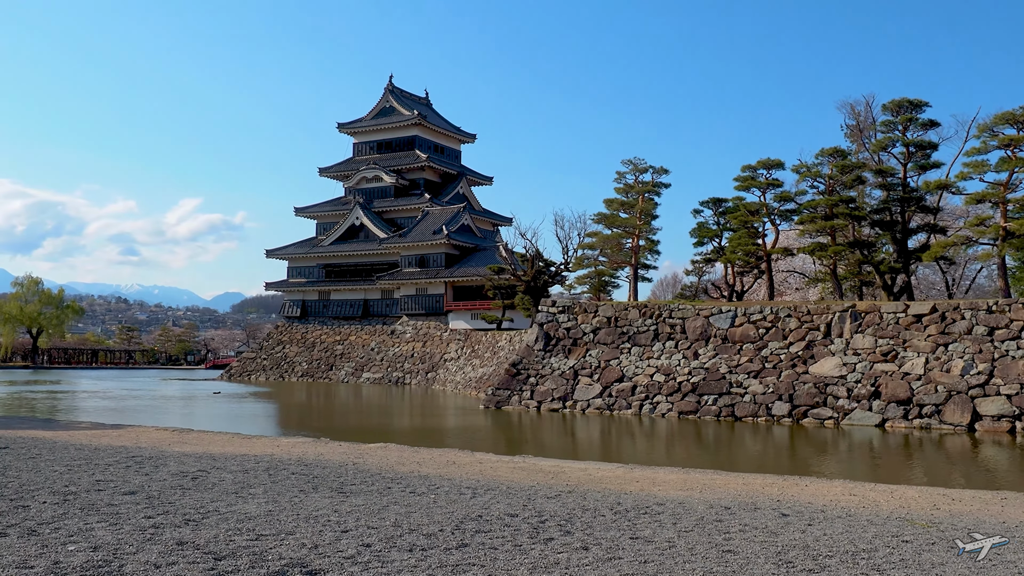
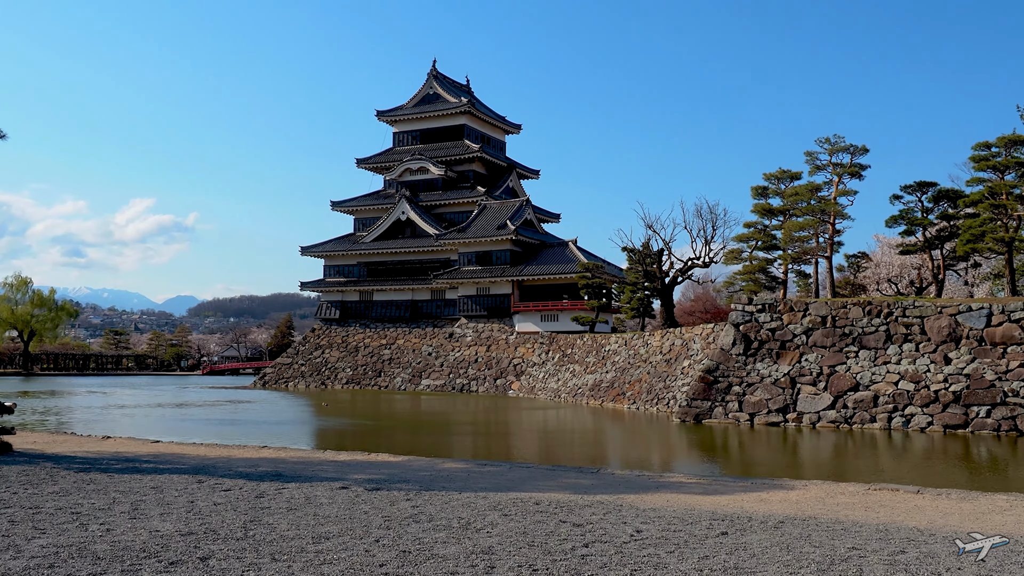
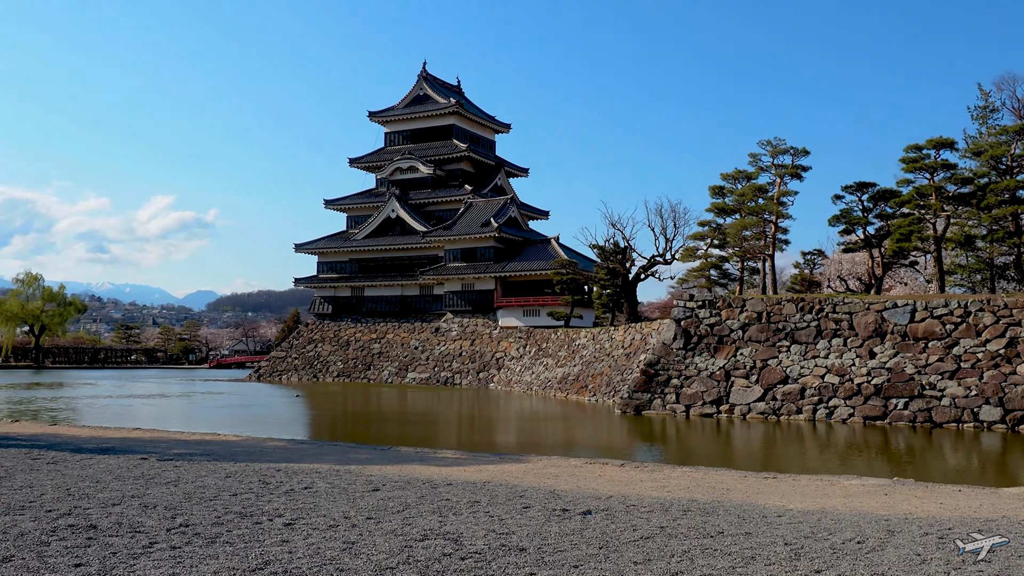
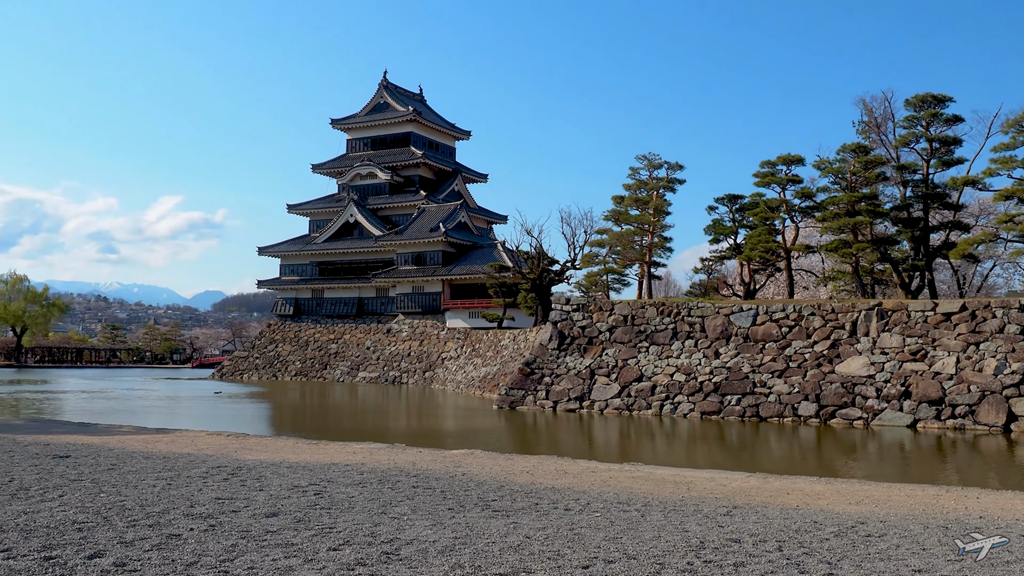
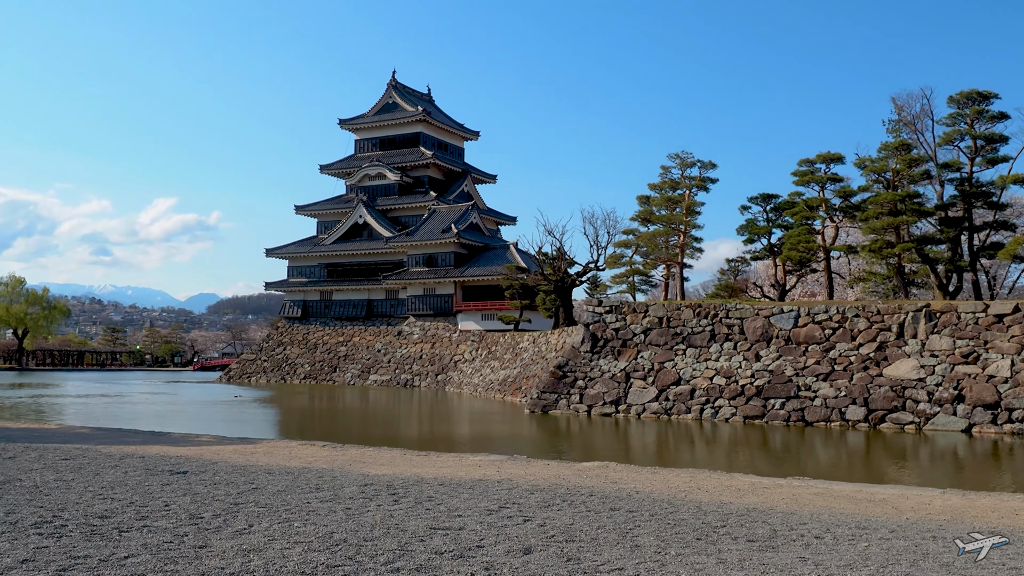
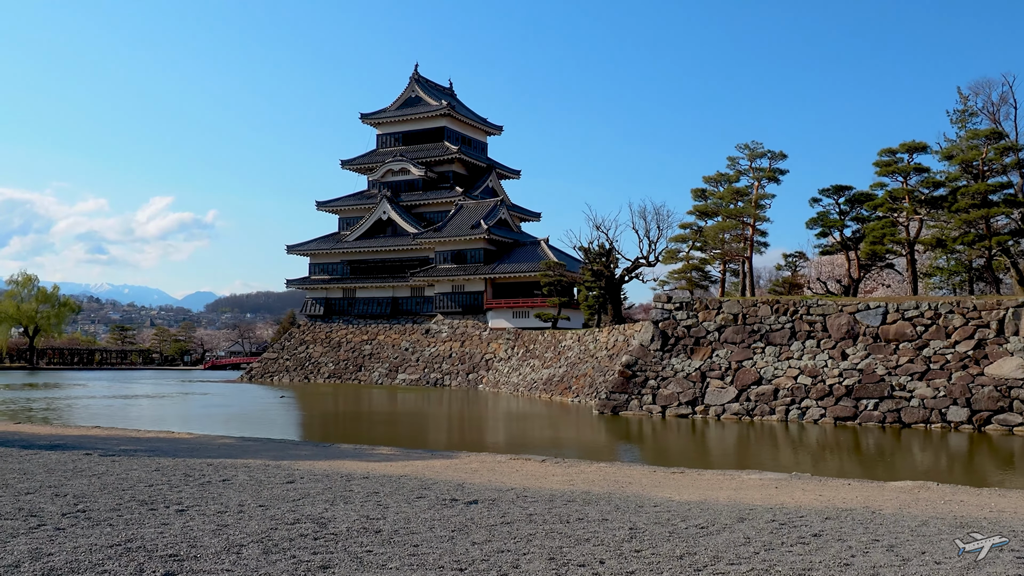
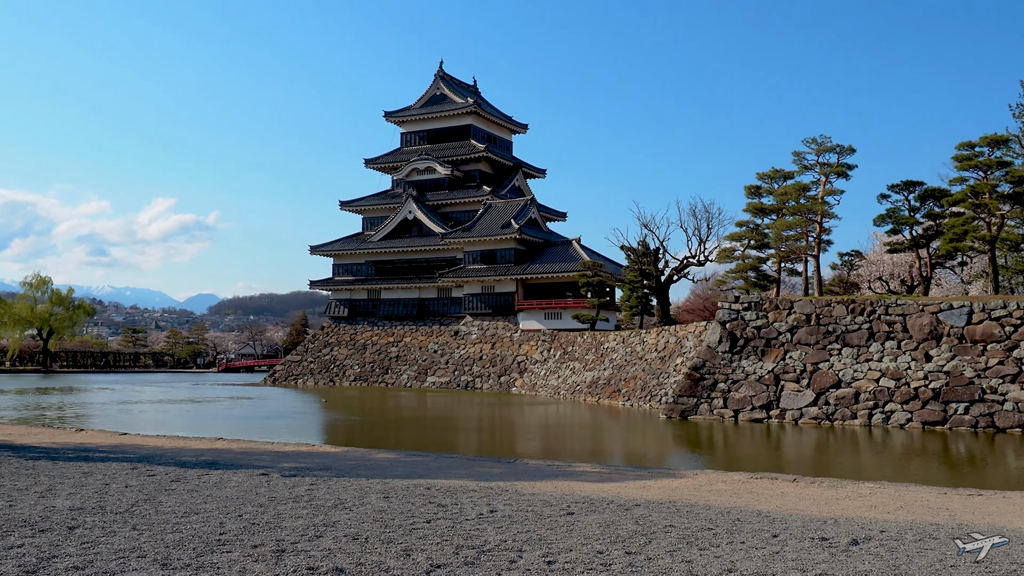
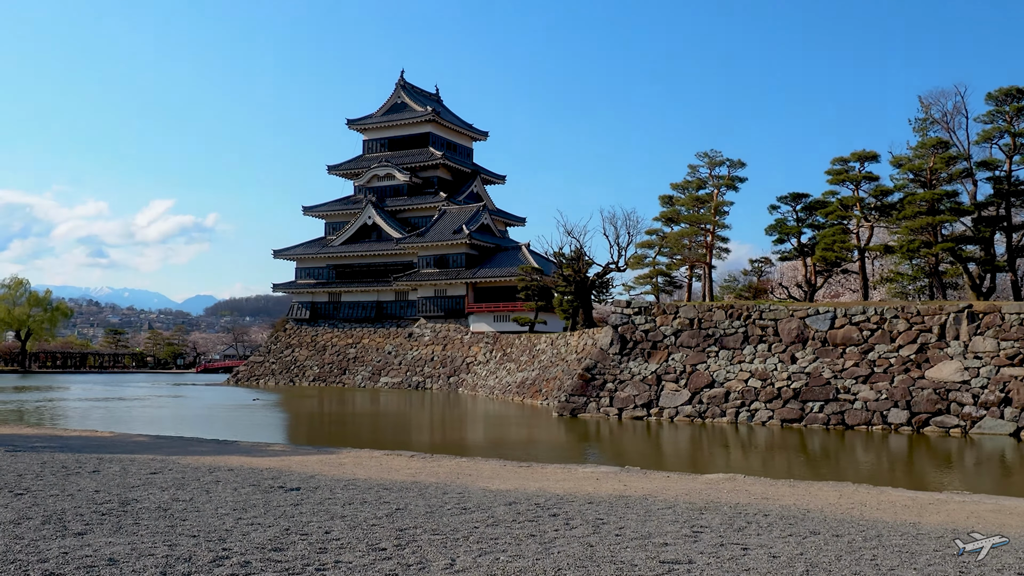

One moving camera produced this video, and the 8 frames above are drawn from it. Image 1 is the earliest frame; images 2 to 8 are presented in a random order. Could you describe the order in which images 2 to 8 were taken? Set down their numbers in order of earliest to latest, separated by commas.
4, 5, 8, 6, 3, 7, 2
